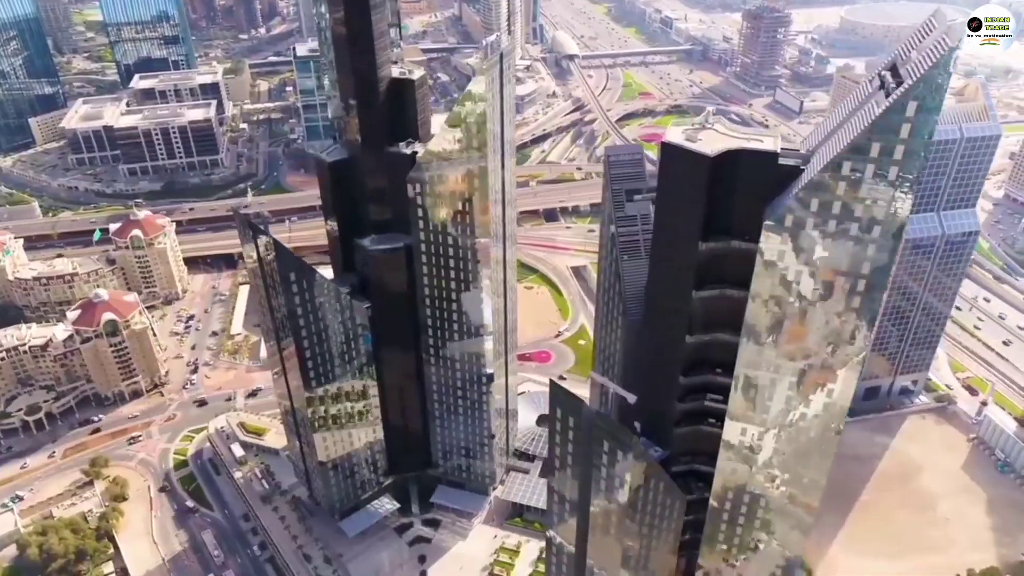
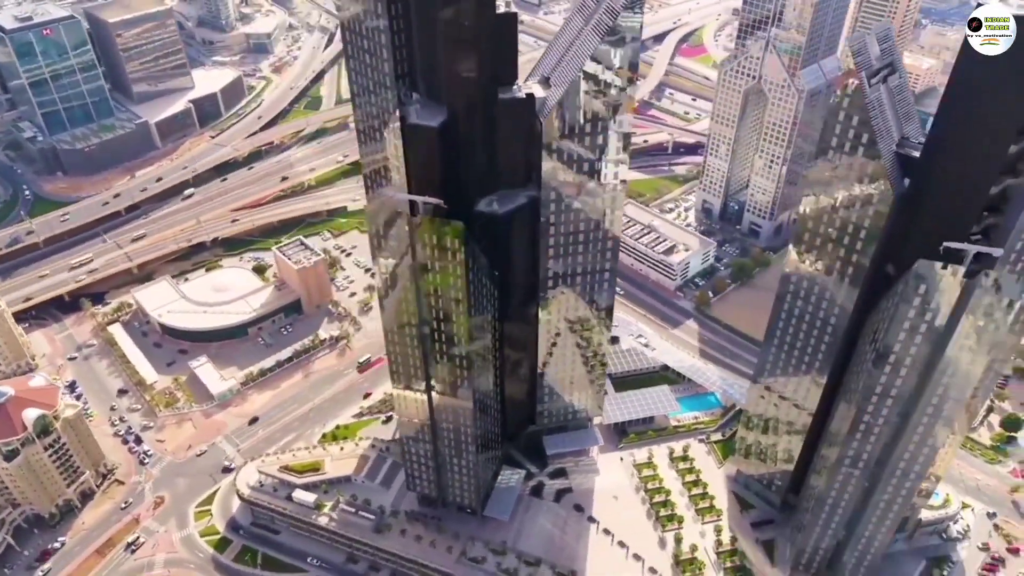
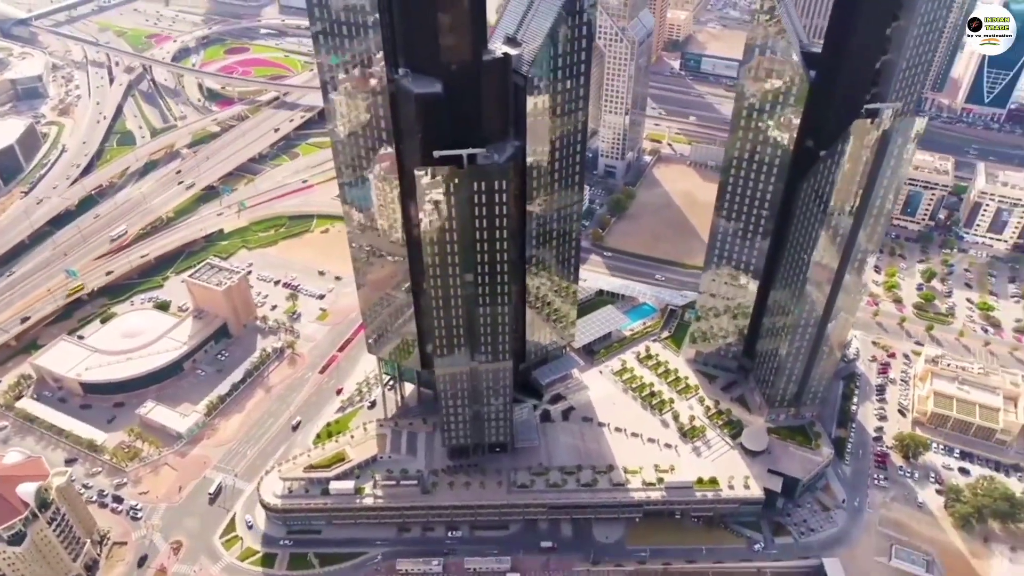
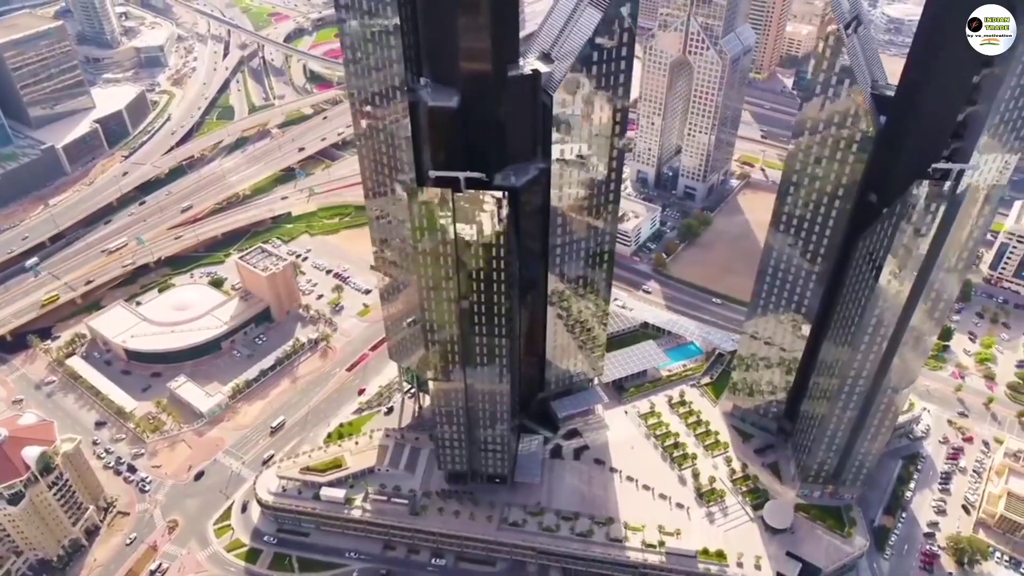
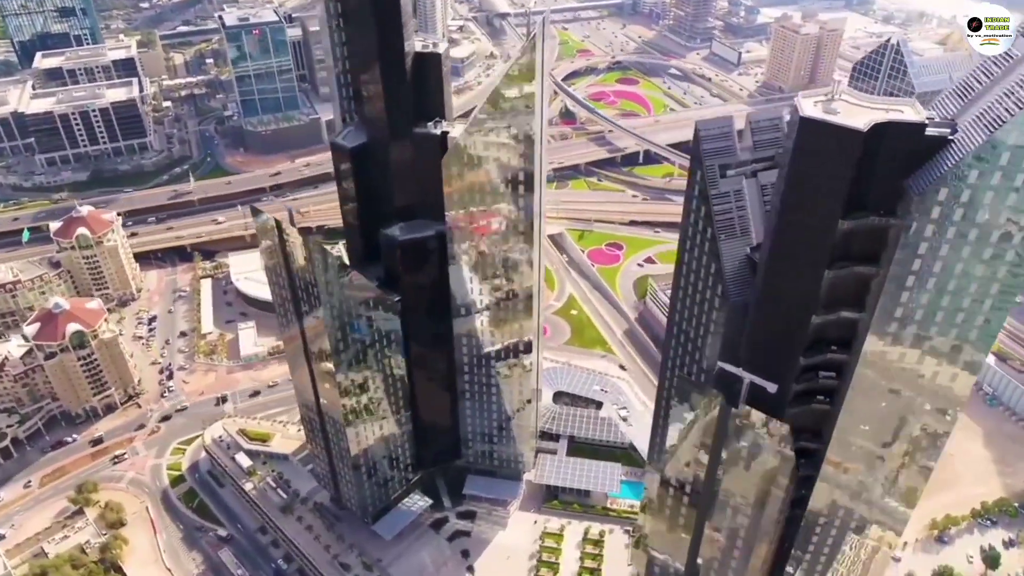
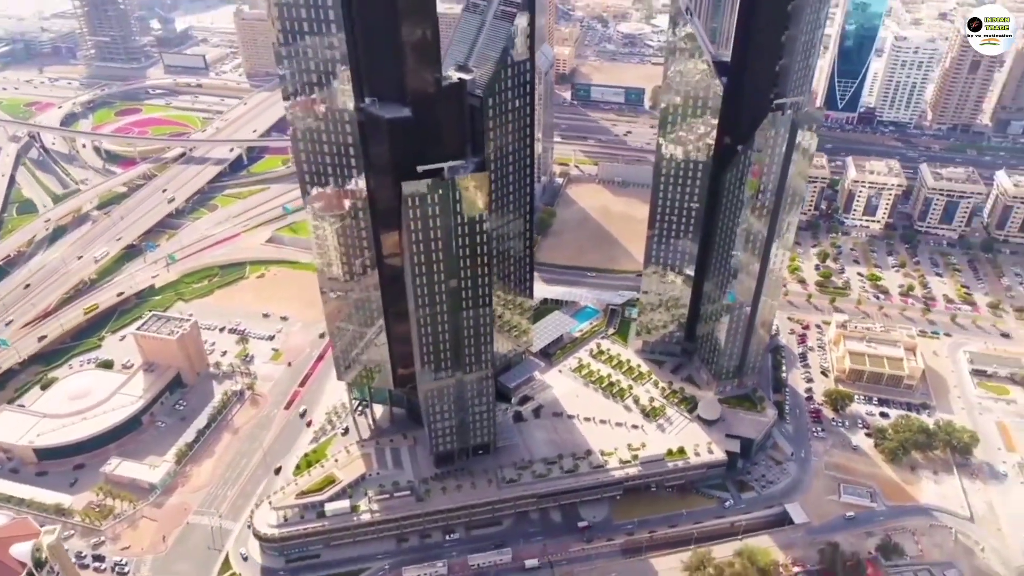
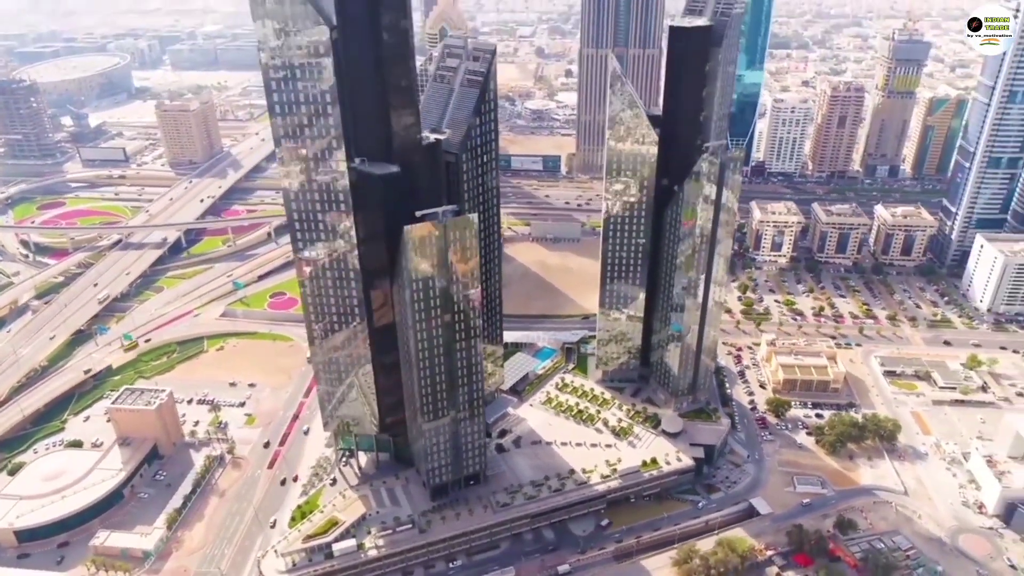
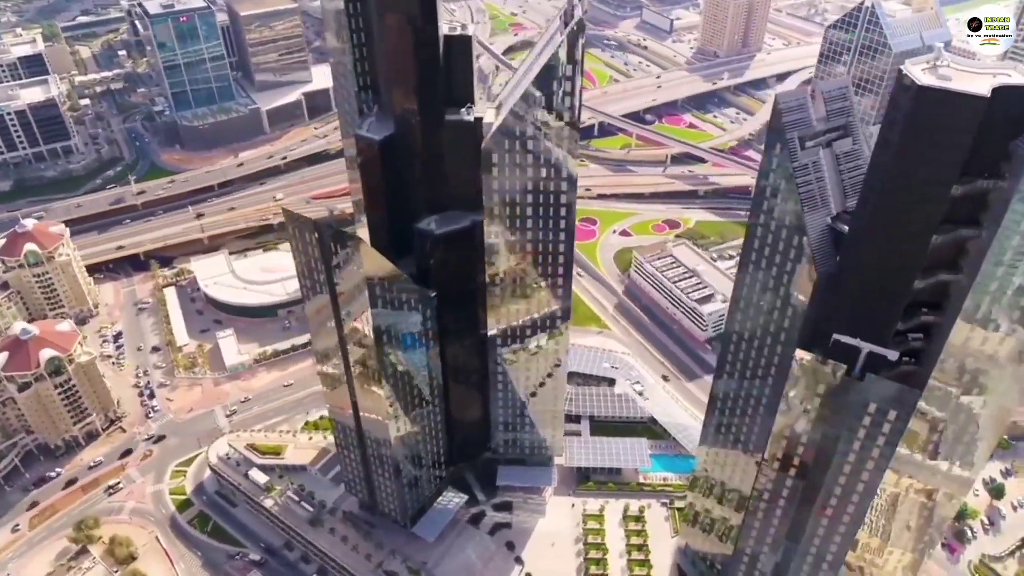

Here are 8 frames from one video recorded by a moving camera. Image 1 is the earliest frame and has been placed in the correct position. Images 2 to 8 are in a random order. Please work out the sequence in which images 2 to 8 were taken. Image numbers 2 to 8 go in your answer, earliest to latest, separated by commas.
5, 8, 2, 4, 3, 6, 7
